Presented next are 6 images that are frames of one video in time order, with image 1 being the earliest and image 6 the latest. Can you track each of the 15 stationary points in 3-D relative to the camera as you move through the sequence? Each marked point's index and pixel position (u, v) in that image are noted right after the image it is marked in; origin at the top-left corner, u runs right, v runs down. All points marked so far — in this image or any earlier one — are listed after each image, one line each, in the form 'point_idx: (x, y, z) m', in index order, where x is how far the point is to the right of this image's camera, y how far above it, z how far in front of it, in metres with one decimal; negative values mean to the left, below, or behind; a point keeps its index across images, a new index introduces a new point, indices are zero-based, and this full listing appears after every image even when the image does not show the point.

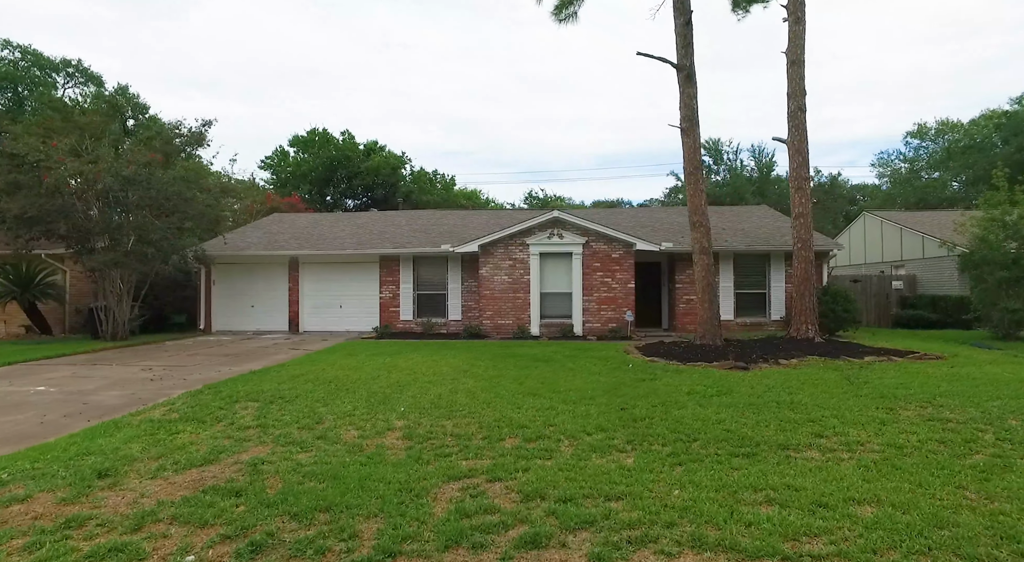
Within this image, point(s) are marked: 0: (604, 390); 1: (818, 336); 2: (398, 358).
0: (+1.2, -1.4, +7.8) m
1: (+6.1, -1.1, +12.0) m
2: (-2.2, -1.4, +11.2) m
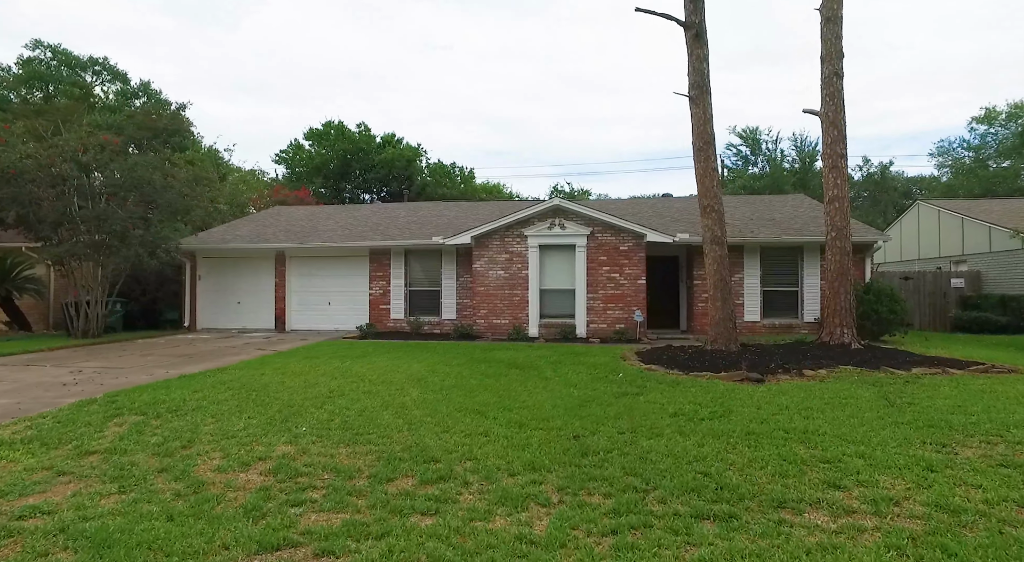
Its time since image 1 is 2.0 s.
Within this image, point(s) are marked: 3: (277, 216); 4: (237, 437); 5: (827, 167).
0: (+0.6, -1.3, +6.2) m
1: (+5.8, -1.0, +10.1) m
2: (-2.5, -1.3, +9.8) m
3: (-7.4, +2.0, +18.9) m
4: (-2.4, -1.4, +5.3) m
5: (+5.6, +2.0, +10.7) m
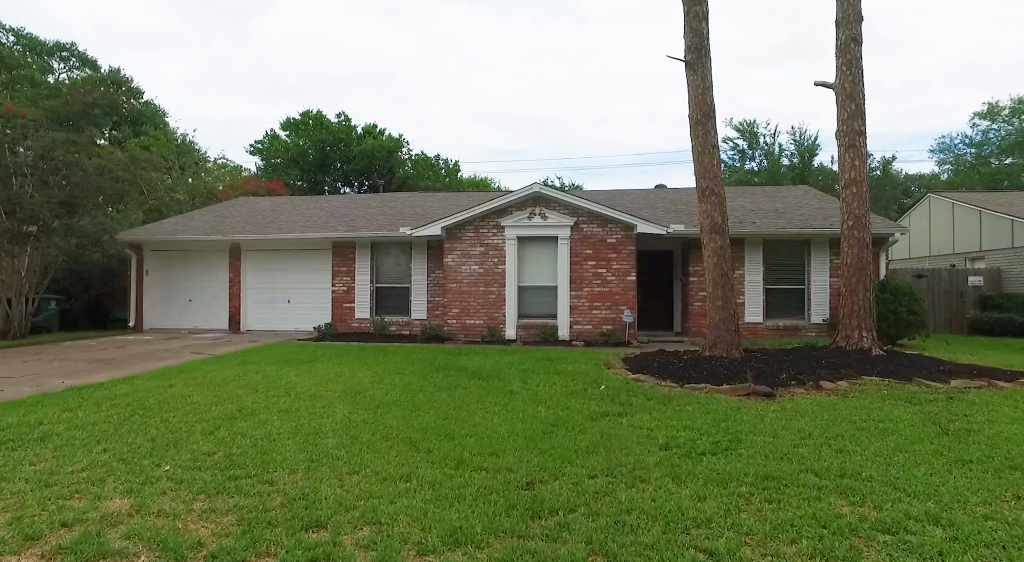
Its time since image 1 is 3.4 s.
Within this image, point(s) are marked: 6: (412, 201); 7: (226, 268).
0: (+0.1, -1.2, +4.8) m
1: (+5.3, -1.0, +8.7) m
2: (-3.0, -1.2, +8.4) m
3: (-7.9, +2.1, +17.4) m
4: (-2.9, -1.3, +3.8) m
5: (+5.1, +2.1, +9.3) m
6: (-2.8, +2.2, +16.6) m
7: (-7.0, +0.3, +14.8) m
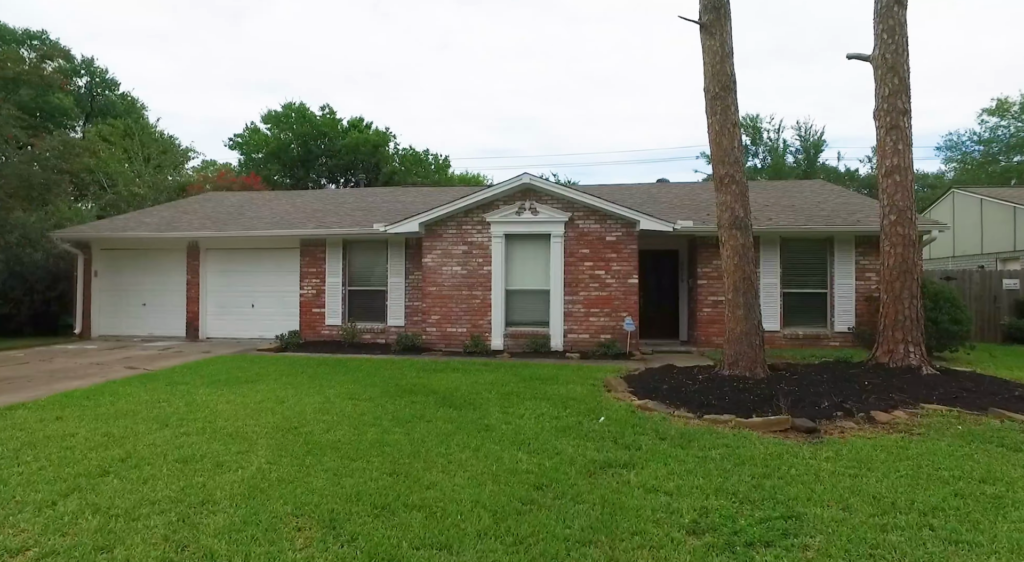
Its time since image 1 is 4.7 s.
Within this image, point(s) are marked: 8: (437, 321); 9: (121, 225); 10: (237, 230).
0: (-0.1, -1.3, +3.4) m
1: (+5.1, -1.0, +7.4) m
2: (-3.2, -1.3, +6.9) m
3: (-8.2, +2.1, +15.9) m
4: (-3.0, -1.3, +2.4) m
5: (+4.9, +2.0, +7.9) m
6: (-3.0, +2.1, +15.2) m
7: (-7.3, +0.3, +13.4) m
8: (-1.4, -0.7, +11.3) m
9: (-8.7, +1.2, +13.4) m
10: (-5.8, +1.1, +12.7) m
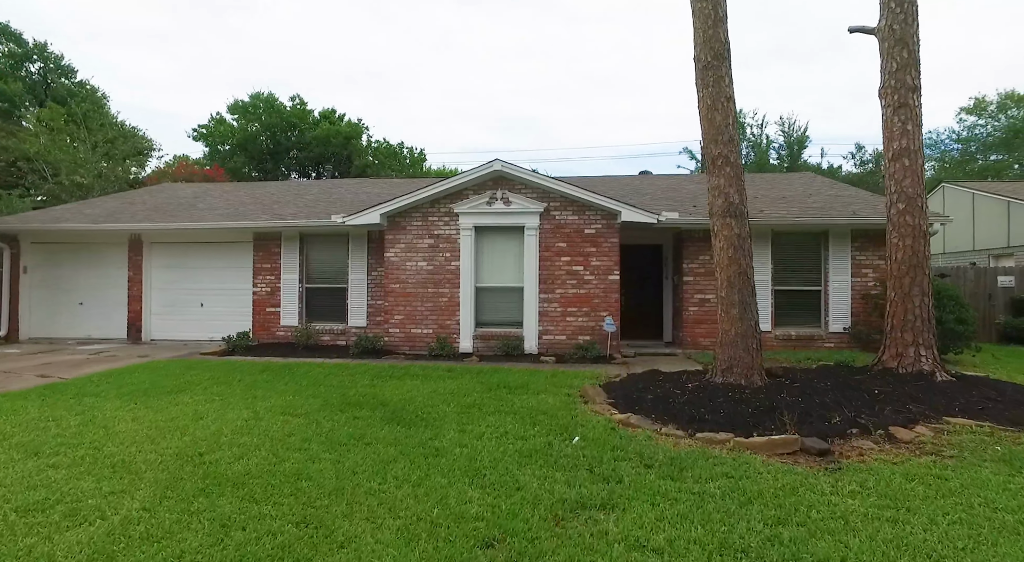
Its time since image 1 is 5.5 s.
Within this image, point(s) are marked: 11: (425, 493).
0: (-0.3, -1.2, +2.5) m
1: (+4.7, -1.0, +6.6) m
2: (-3.6, -1.2, +5.9) m
3: (-8.8, +2.2, +14.8) m
4: (-3.3, -1.3, +1.4) m
5: (+4.5, +2.1, +7.2) m
6: (-3.6, +2.2, +14.1) m
7: (-7.8, +0.3, +12.2) m
8: (-1.9, -0.7, +10.3) m
9: (-9.3, +1.3, +12.2) m
10: (-6.3, +1.1, +11.6) m
11: (-0.5, -1.2, +3.6) m
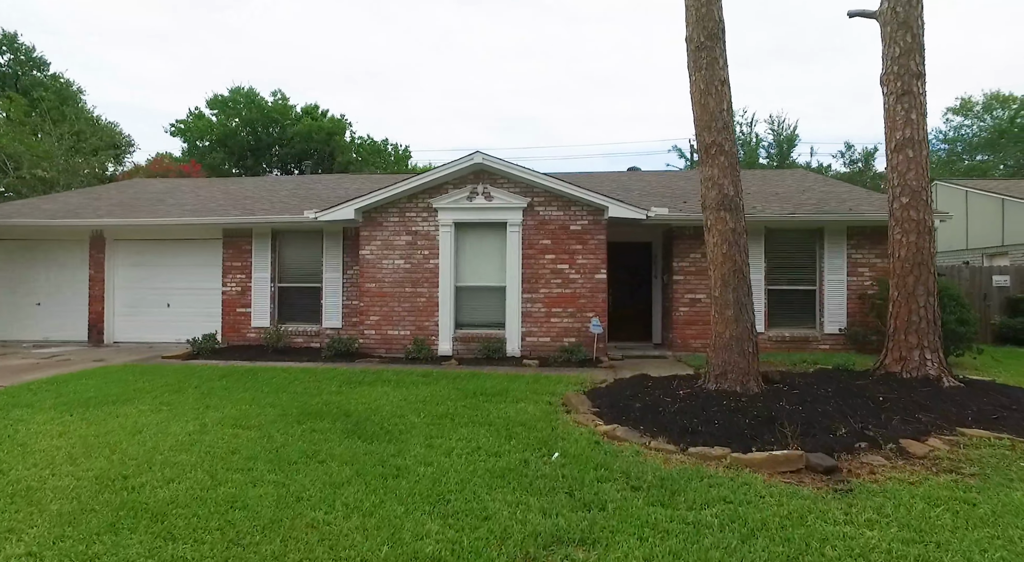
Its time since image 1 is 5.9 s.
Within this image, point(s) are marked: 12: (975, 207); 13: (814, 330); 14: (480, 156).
0: (-0.5, -1.2, +2.0) m
1: (+4.5, -1.0, +6.2) m
2: (-3.8, -1.2, +5.4) m
3: (-9.2, +2.2, +14.1) m
4: (-3.4, -1.3, +0.8) m
5: (+4.3, +2.1, +6.7) m
6: (-4.0, +2.2, +13.6) m
7: (-8.2, +0.4, +11.6) m
8: (-2.2, -0.7, +9.7) m
9: (-9.6, +1.3, +11.6) m
10: (-6.6, +1.2, +11.0) m
11: (-0.7, -1.2, +3.1) m
12: (+11.4, +1.8, +14.8) m
13: (+5.0, -0.8, +10.0) m
14: (-0.5, +1.9, +9.3) m
